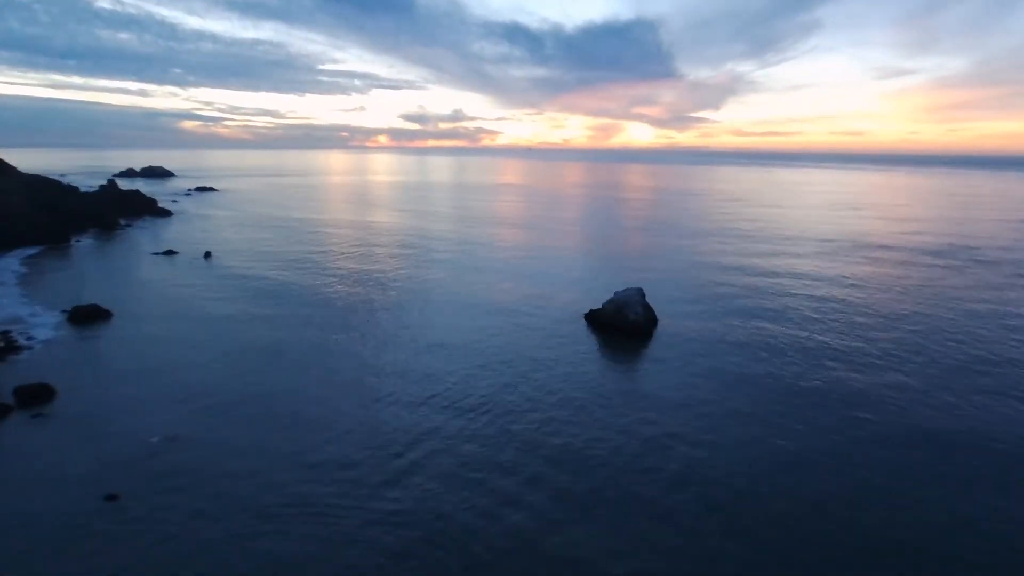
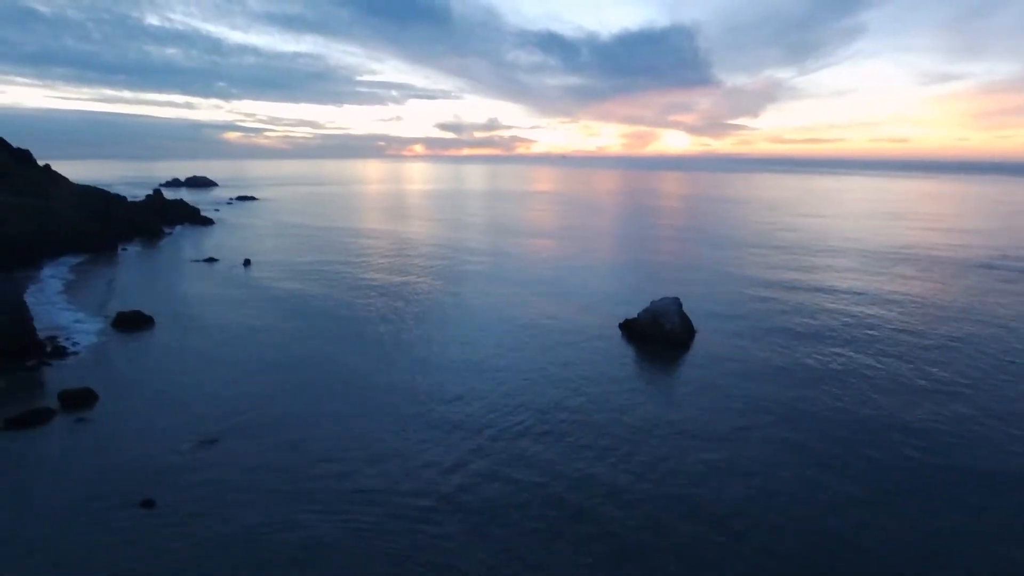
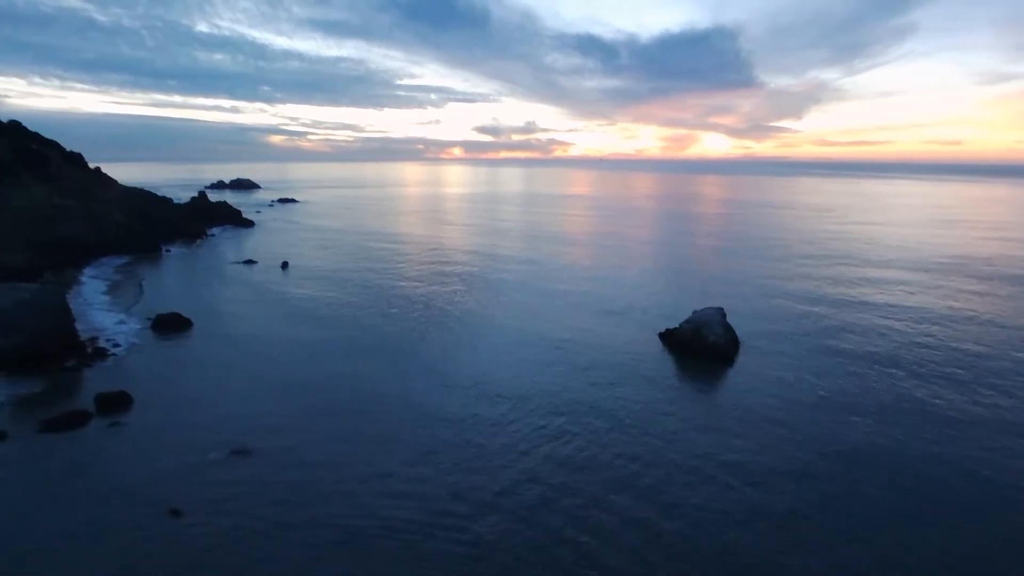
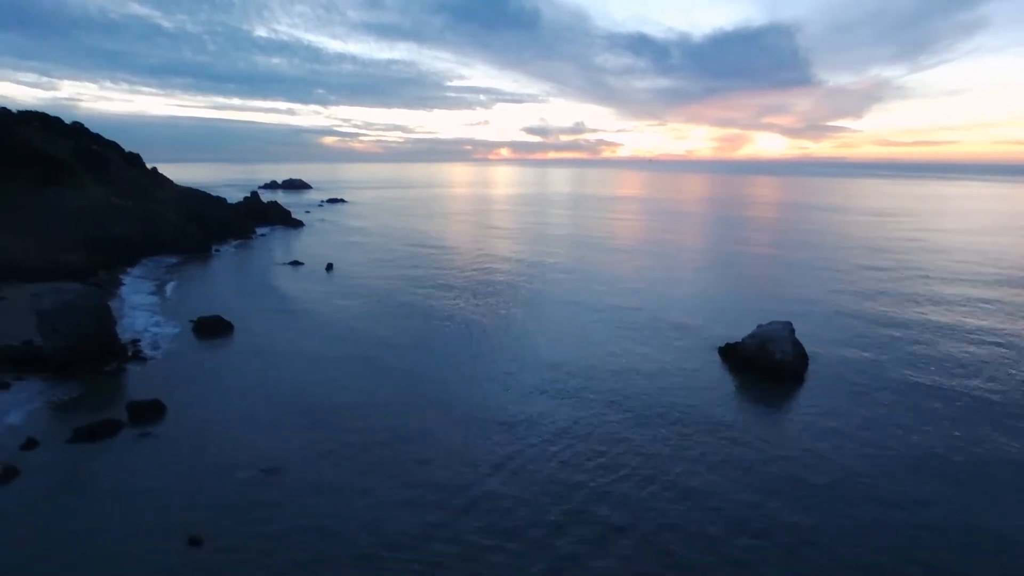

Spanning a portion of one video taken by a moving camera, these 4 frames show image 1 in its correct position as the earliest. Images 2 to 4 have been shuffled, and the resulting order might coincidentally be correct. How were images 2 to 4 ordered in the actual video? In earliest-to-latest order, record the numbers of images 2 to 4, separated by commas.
2, 3, 4
